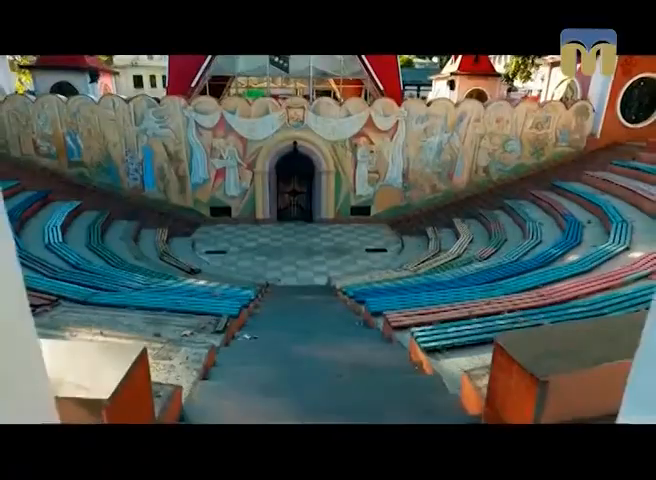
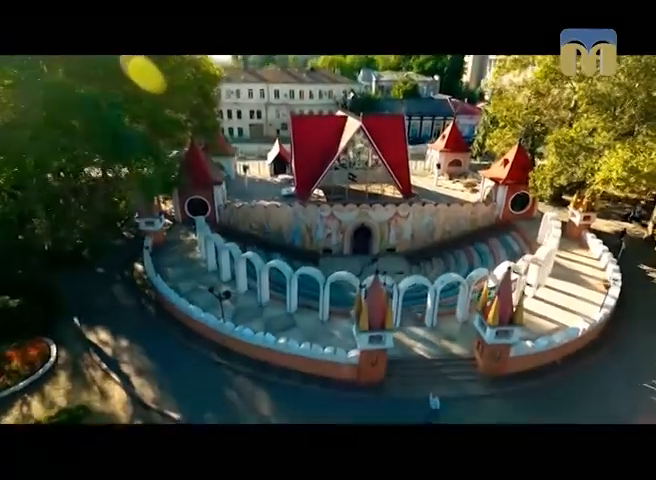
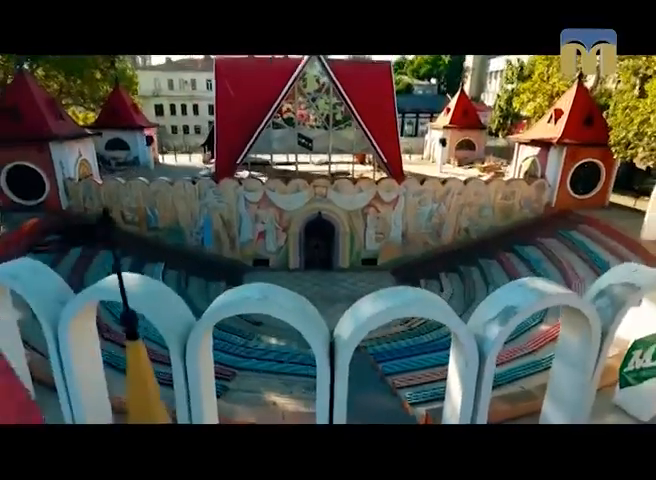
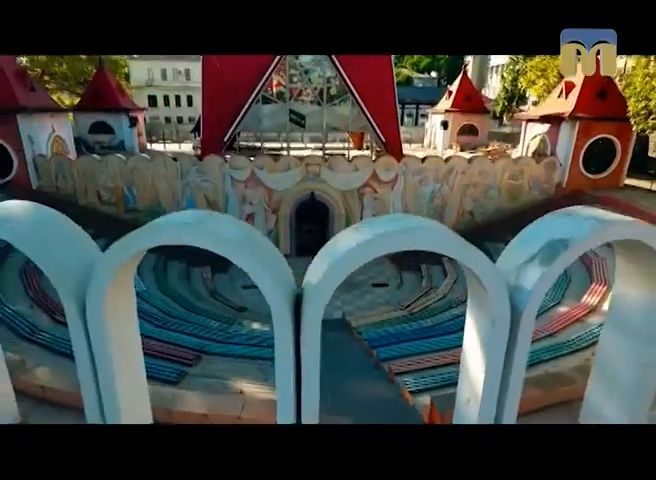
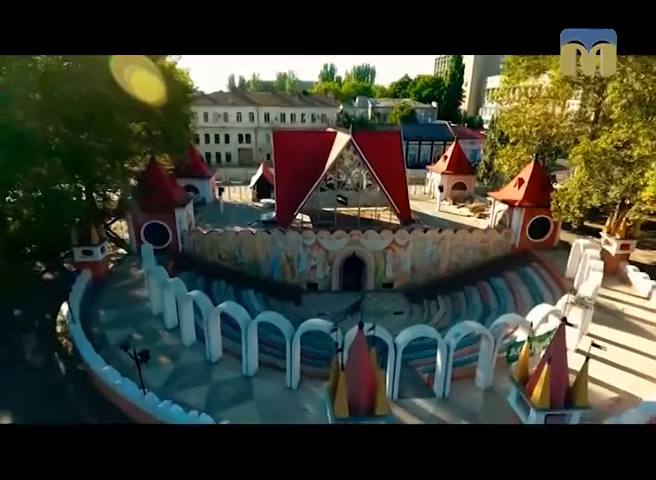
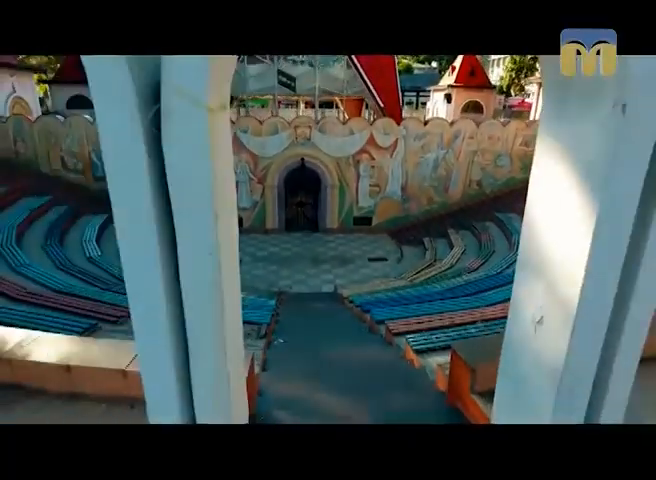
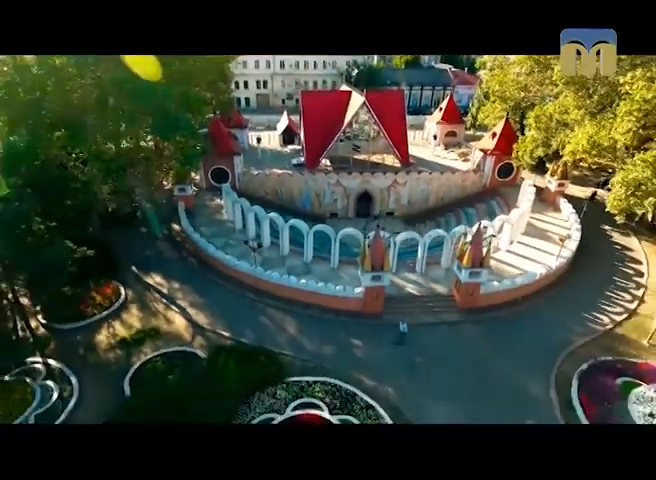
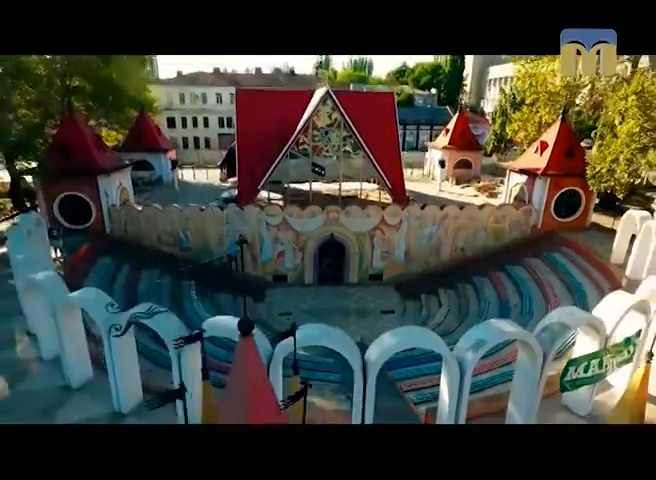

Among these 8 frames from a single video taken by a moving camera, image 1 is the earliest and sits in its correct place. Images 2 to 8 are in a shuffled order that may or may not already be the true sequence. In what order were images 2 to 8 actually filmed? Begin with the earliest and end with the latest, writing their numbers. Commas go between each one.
6, 4, 3, 8, 5, 2, 7
